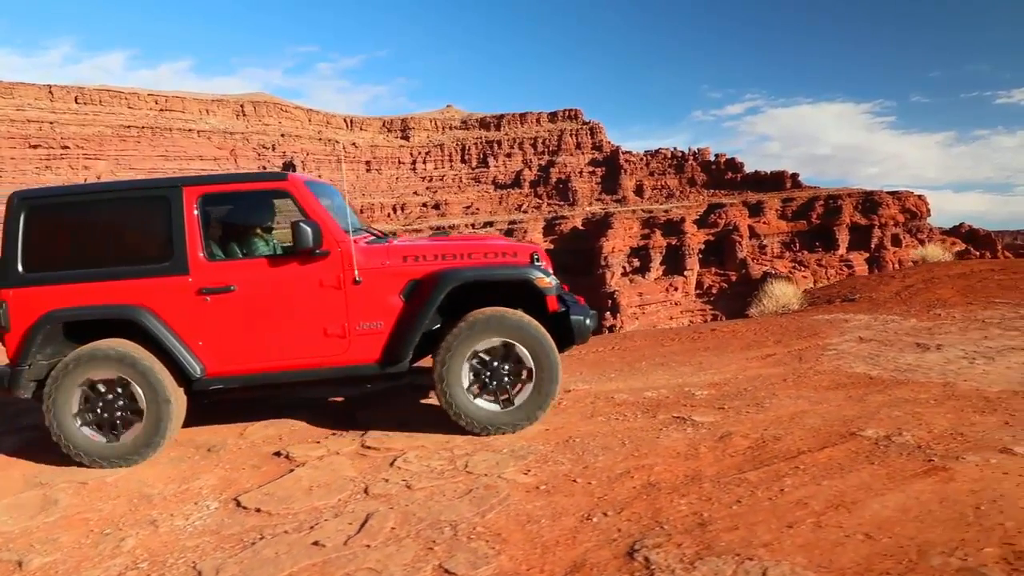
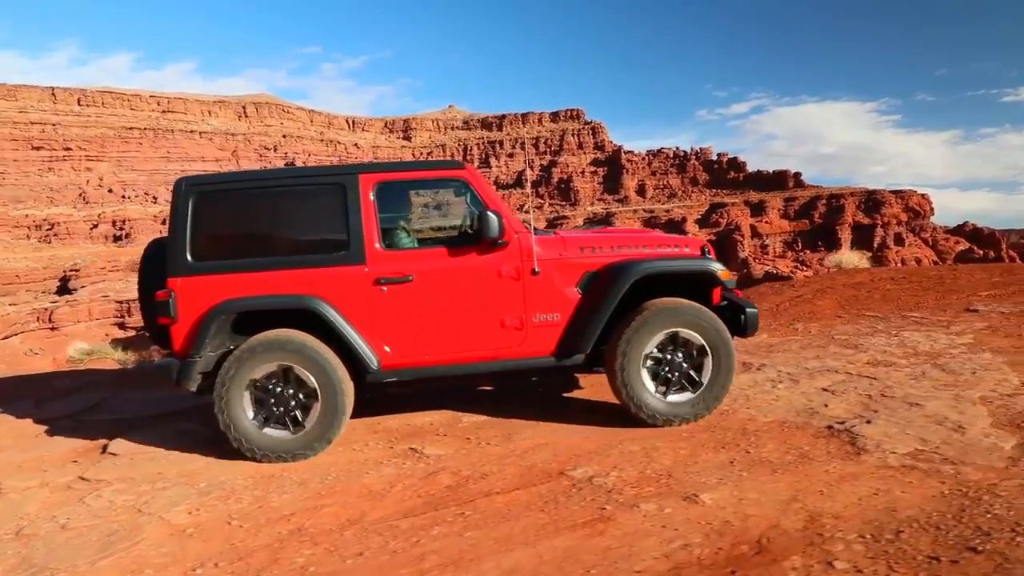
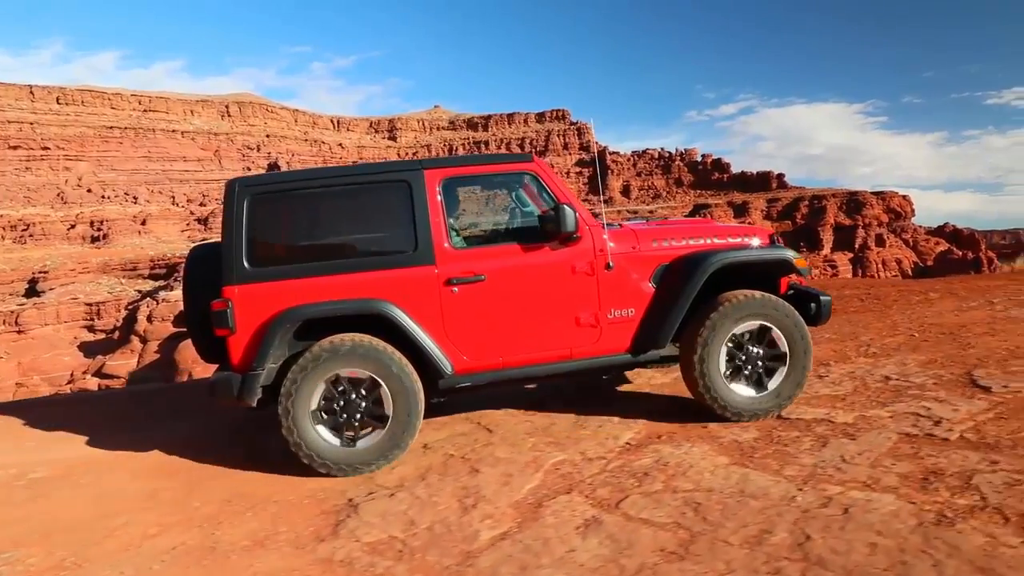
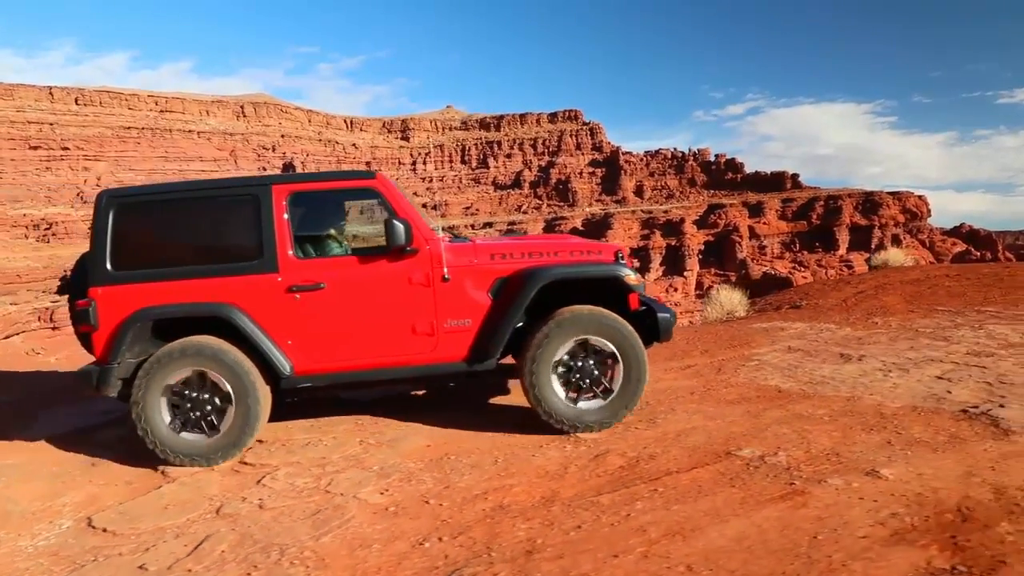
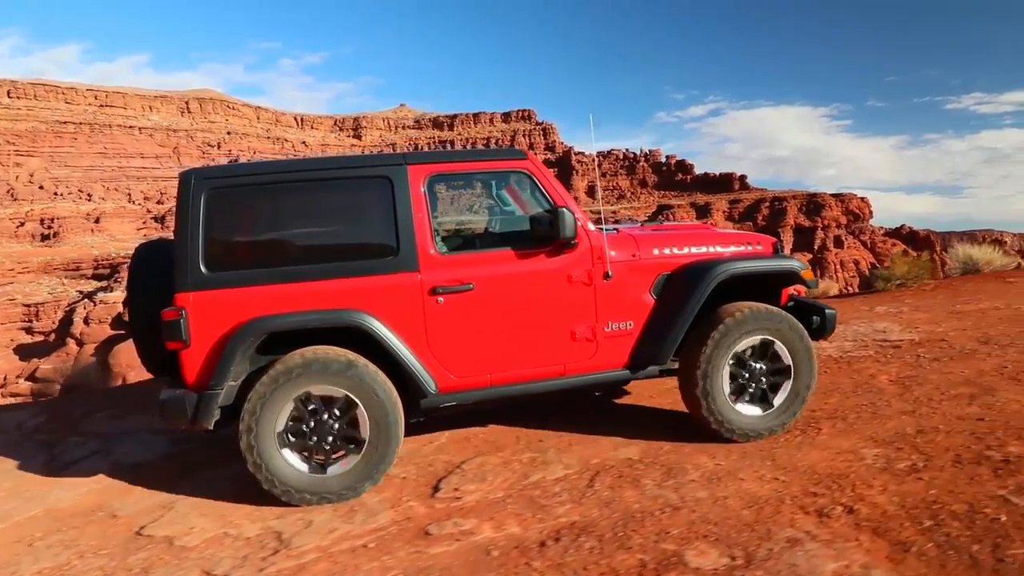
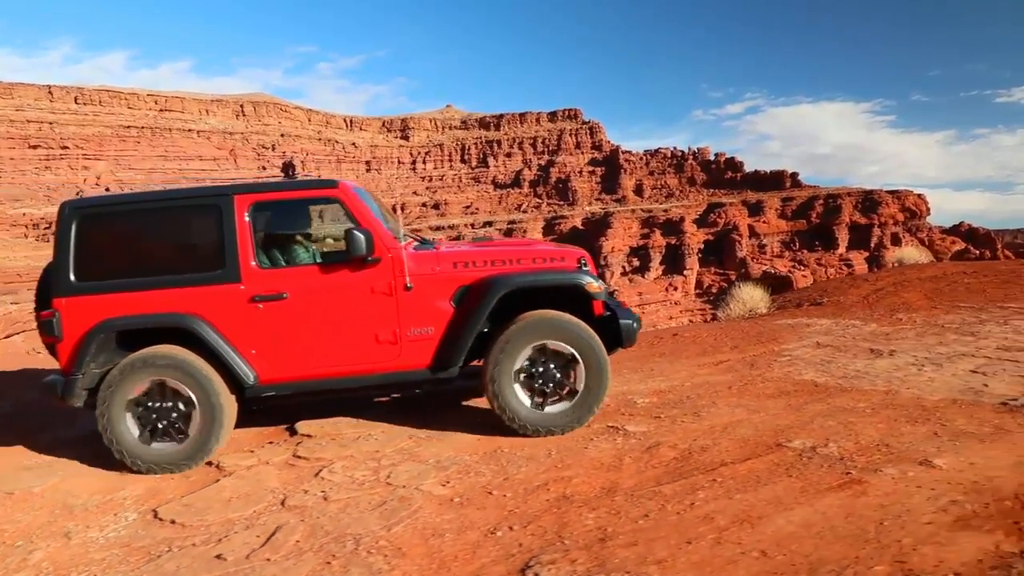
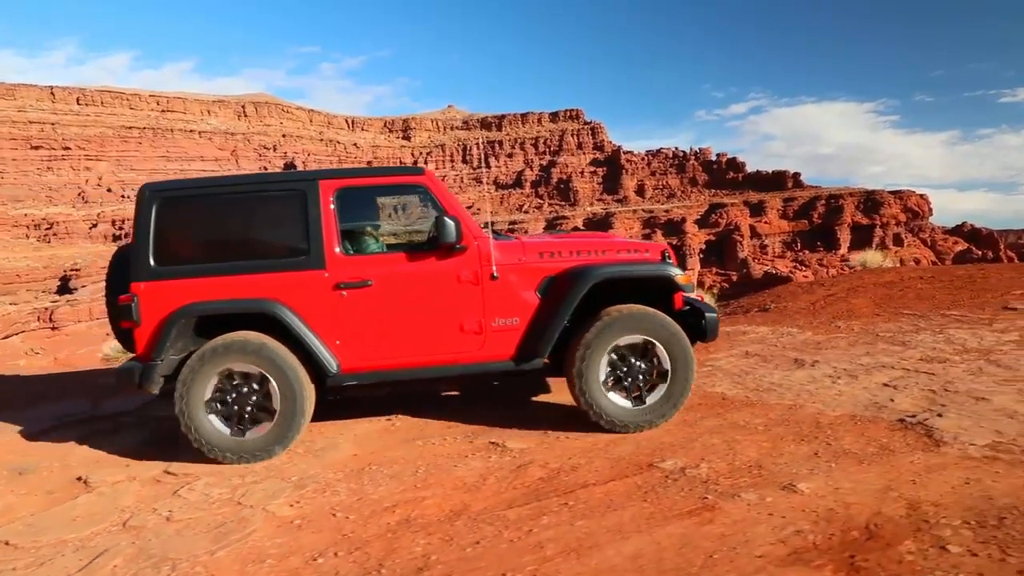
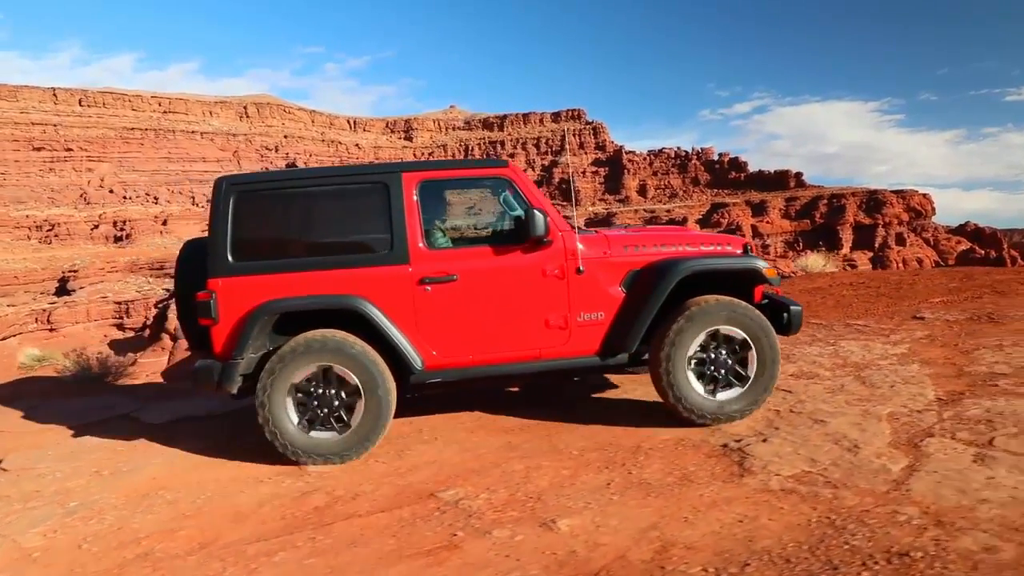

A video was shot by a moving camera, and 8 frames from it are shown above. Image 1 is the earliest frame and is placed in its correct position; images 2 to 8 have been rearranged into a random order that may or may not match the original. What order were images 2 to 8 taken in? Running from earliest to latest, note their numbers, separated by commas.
6, 4, 7, 2, 8, 3, 5
